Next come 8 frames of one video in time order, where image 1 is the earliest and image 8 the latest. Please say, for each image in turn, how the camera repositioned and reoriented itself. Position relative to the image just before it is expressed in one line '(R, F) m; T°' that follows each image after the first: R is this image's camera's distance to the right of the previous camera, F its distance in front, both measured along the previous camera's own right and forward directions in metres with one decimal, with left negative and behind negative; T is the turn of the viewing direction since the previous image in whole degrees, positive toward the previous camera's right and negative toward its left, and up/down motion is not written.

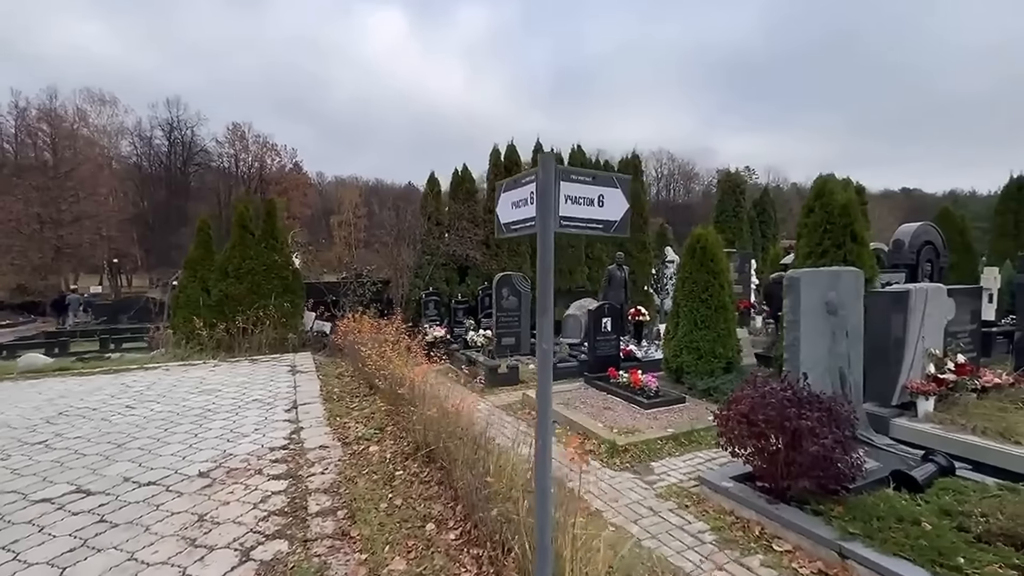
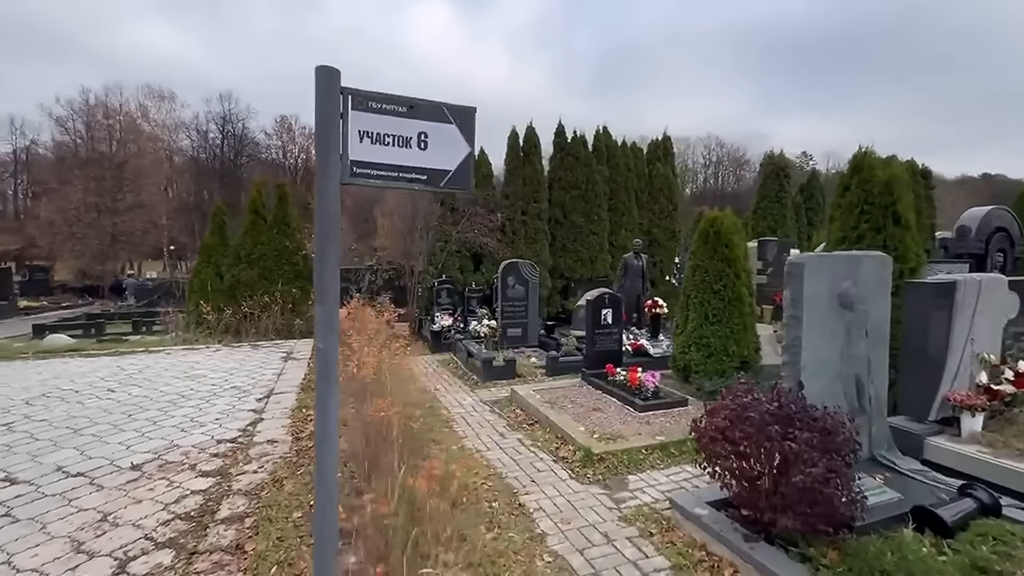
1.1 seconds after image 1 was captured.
(+0.8, +0.7) m; -5°
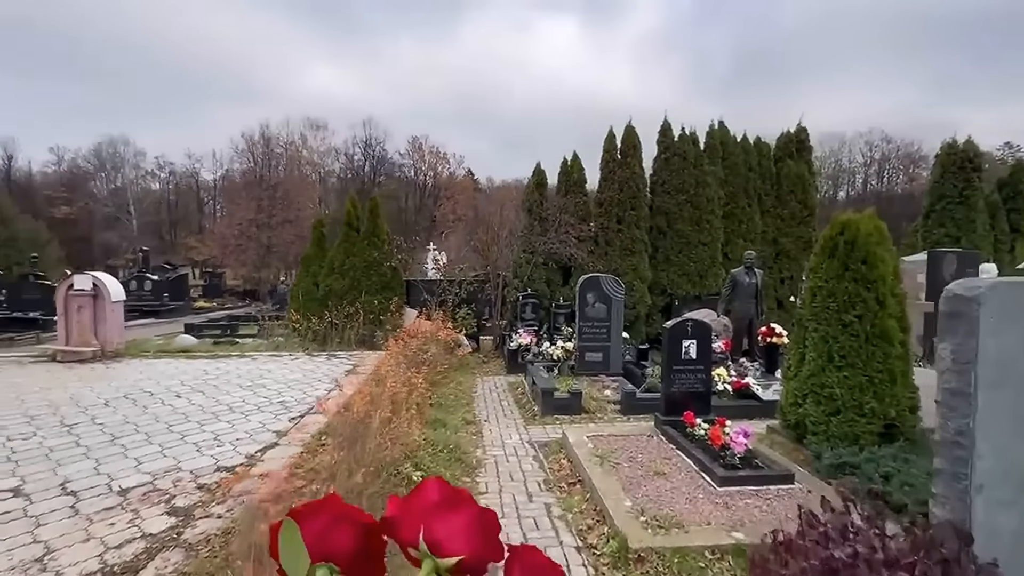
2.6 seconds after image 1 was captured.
(+0.9, +1.2) m; -15°
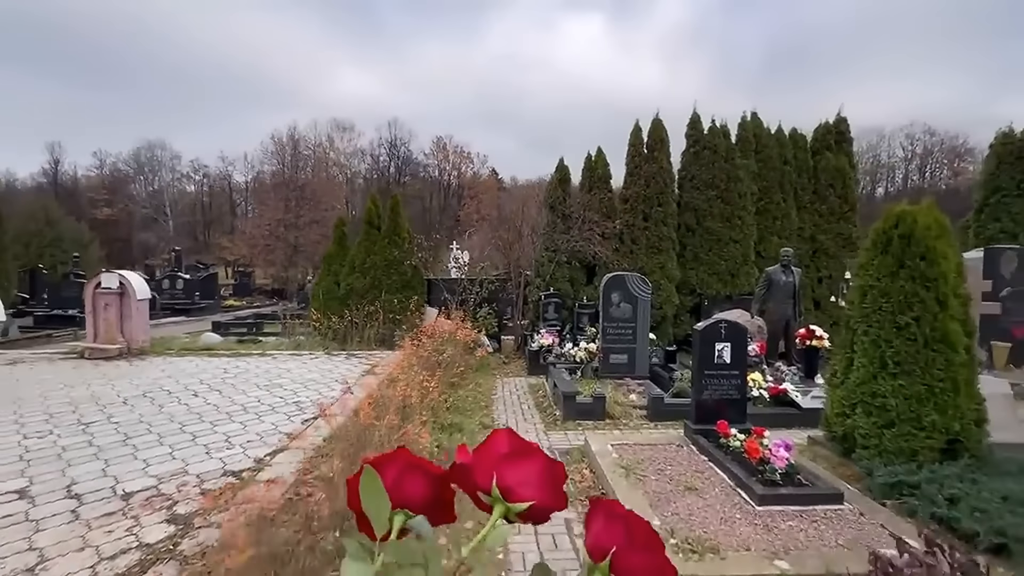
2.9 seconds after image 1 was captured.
(+0.1, +0.3) m; -3°
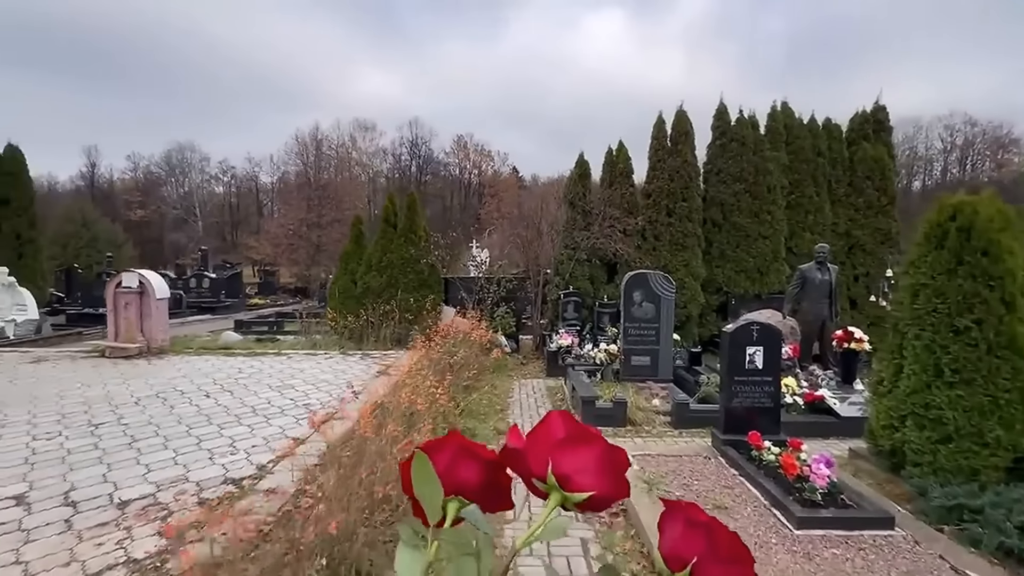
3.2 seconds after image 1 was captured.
(+0.1, +0.3) m; -3°
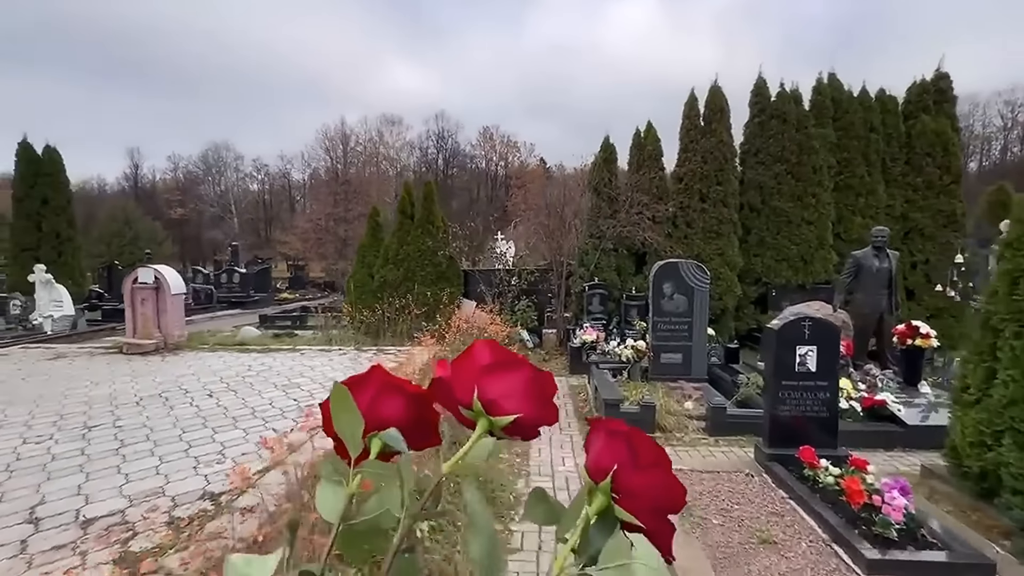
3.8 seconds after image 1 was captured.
(+0.2, +0.6) m; -4°
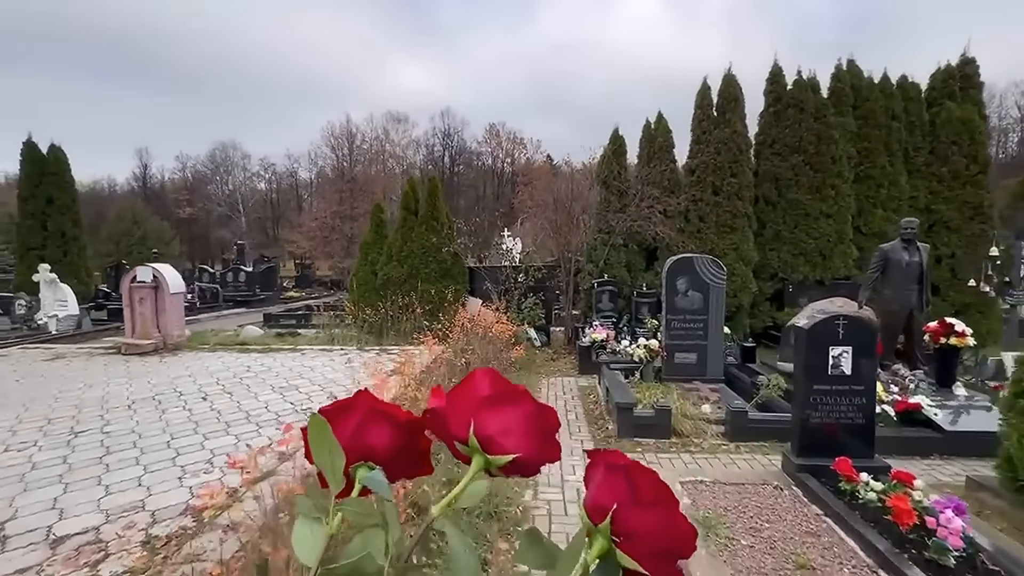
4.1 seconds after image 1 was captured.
(0.0, +0.3) m; -1°
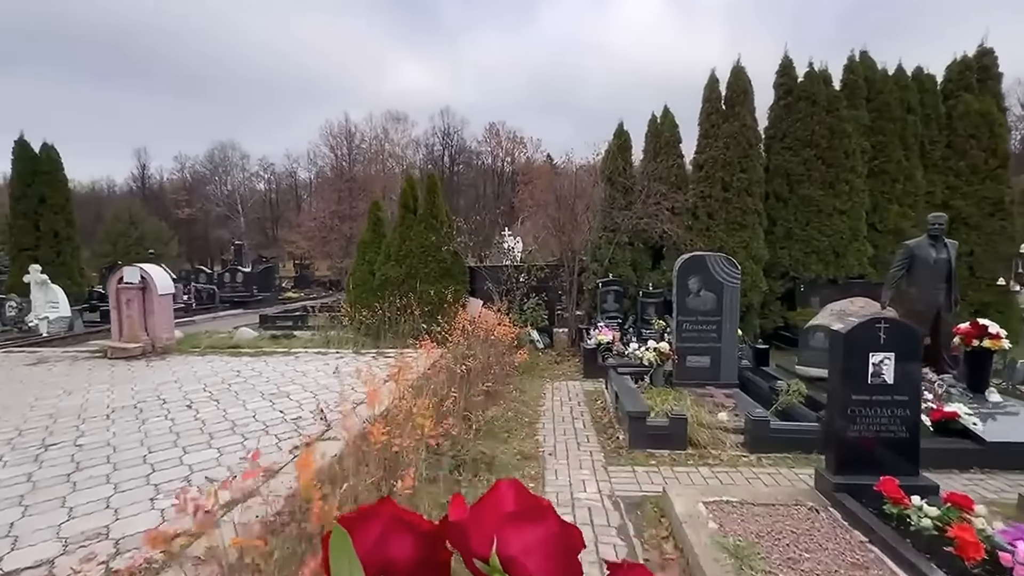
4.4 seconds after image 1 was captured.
(0.0, +0.4) m; 0°
